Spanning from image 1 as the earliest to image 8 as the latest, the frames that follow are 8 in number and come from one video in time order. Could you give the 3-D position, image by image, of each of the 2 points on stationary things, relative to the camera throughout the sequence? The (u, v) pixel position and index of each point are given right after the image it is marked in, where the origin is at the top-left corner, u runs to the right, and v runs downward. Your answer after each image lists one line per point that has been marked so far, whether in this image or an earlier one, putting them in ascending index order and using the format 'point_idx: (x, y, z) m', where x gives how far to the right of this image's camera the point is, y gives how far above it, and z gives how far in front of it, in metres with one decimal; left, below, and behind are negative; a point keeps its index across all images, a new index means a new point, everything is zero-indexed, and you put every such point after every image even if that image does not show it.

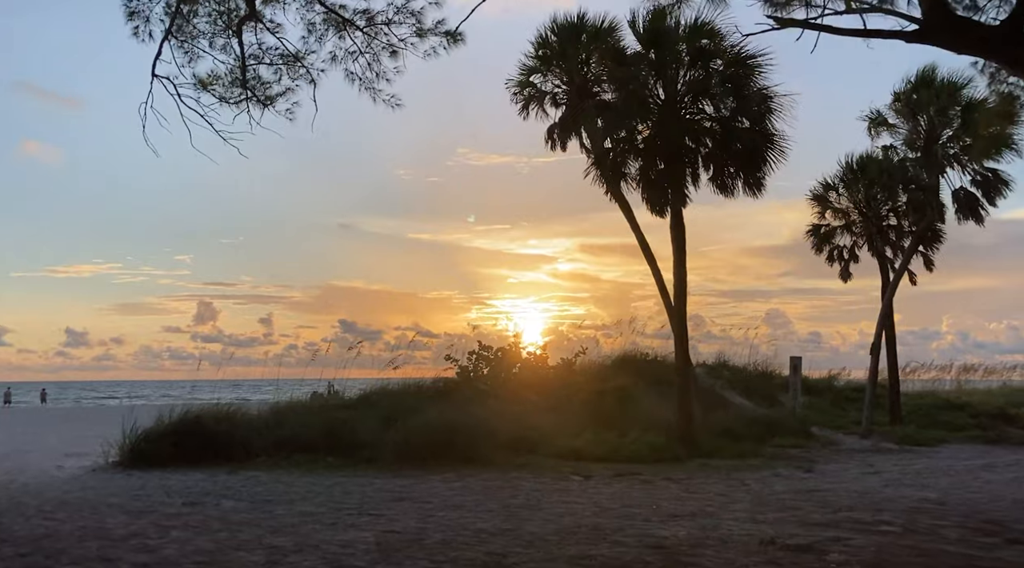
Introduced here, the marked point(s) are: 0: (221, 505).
0: (-3.1, -2.3, +8.2) m
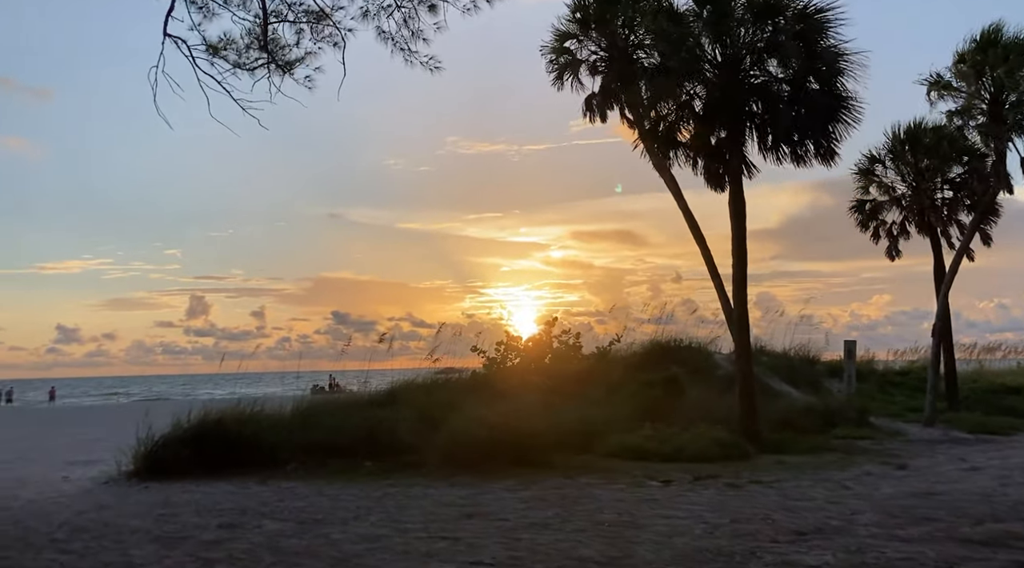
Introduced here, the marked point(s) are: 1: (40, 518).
0: (-2.2, -2.2, +7.0) m
1: (-4.6, -2.3, +7.7) m
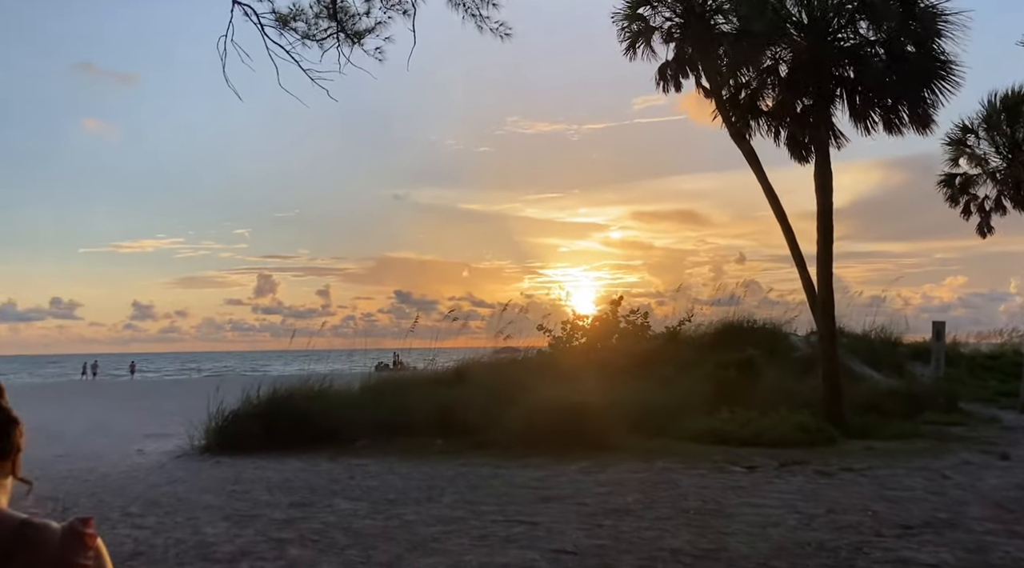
0: (-1.5, -1.9, +6.8) m
1: (-3.9, -2.0, +7.7) m
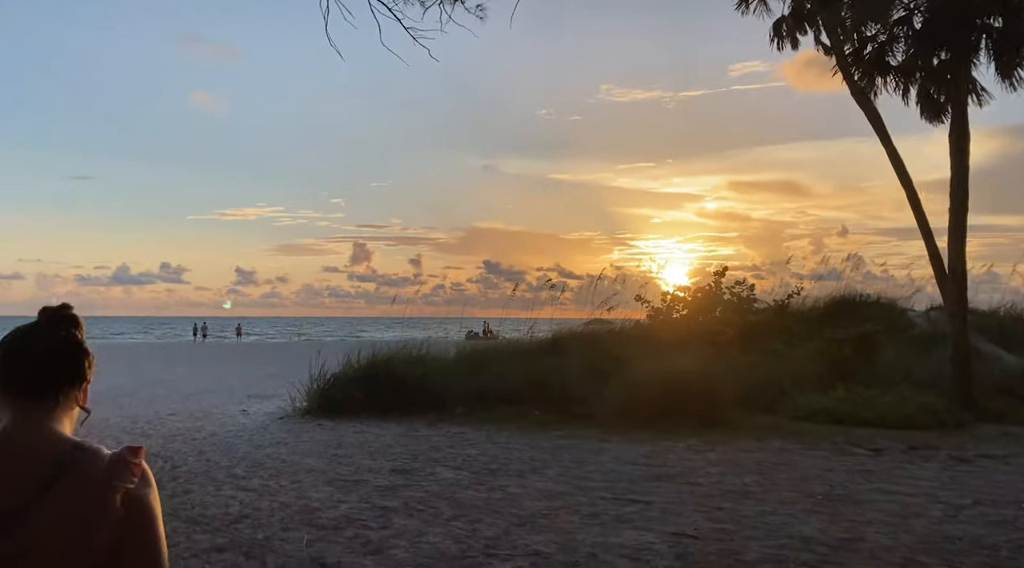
0: (-0.6, -1.6, +6.6) m
1: (-2.9, -1.7, +7.7) m
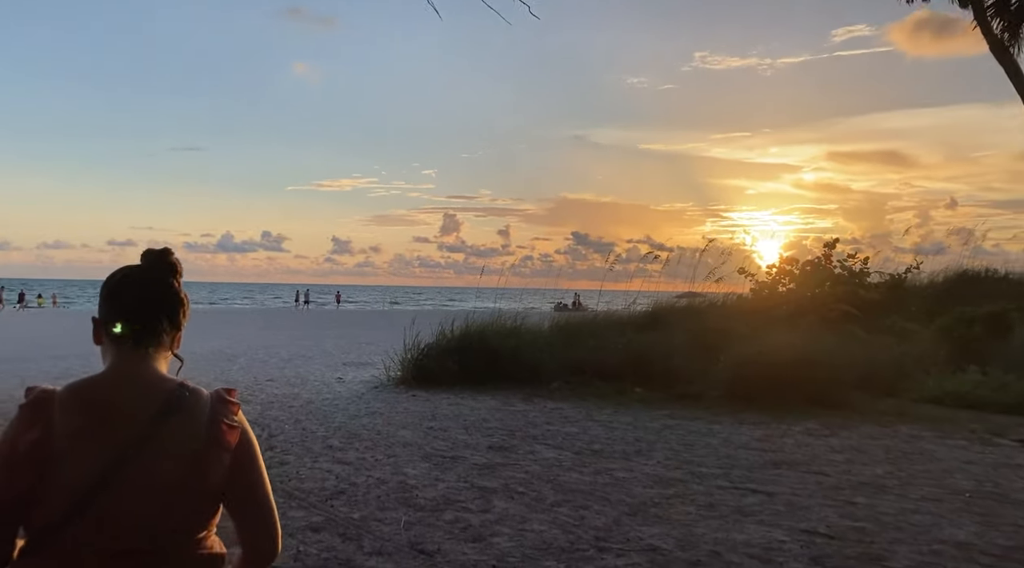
0: (+0.2, -1.4, +6.3) m
1: (-1.9, -1.3, +7.6) m
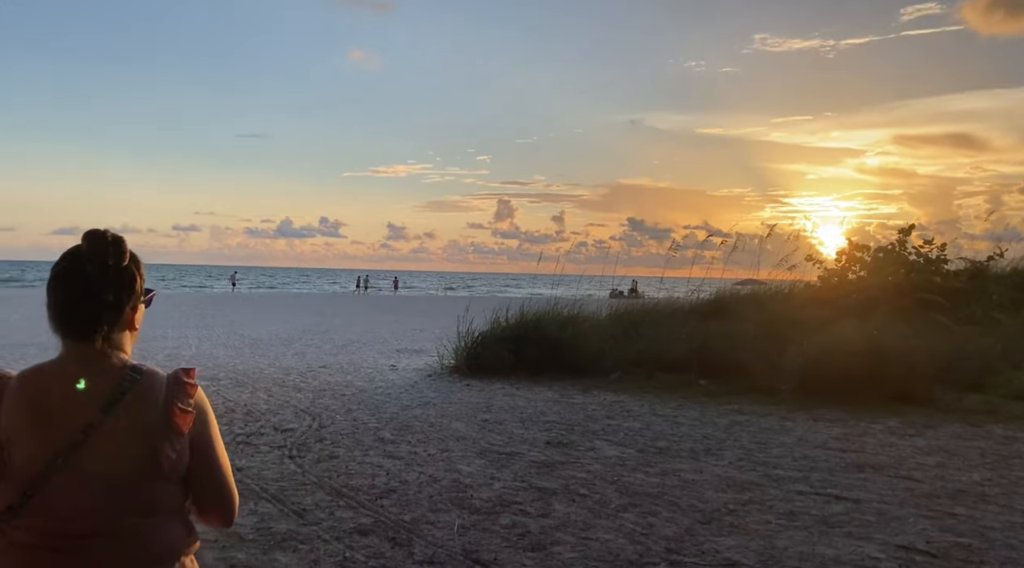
0: (+0.7, -1.3, +5.9) m
1: (-1.3, -1.2, +7.4) m
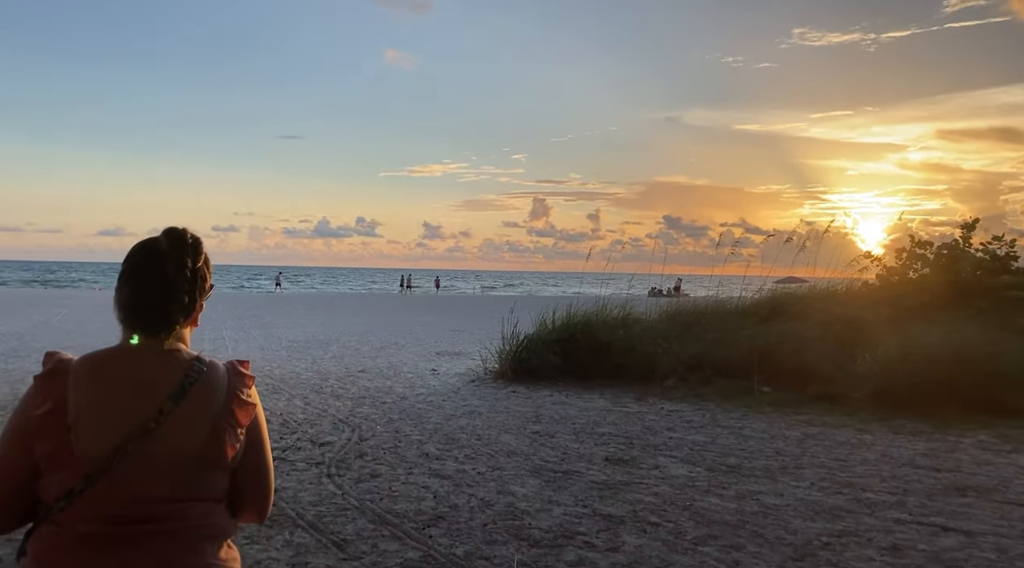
0: (+1.1, -1.3, +5.4) m
1: (-0.9, -1.2, +6.9) m
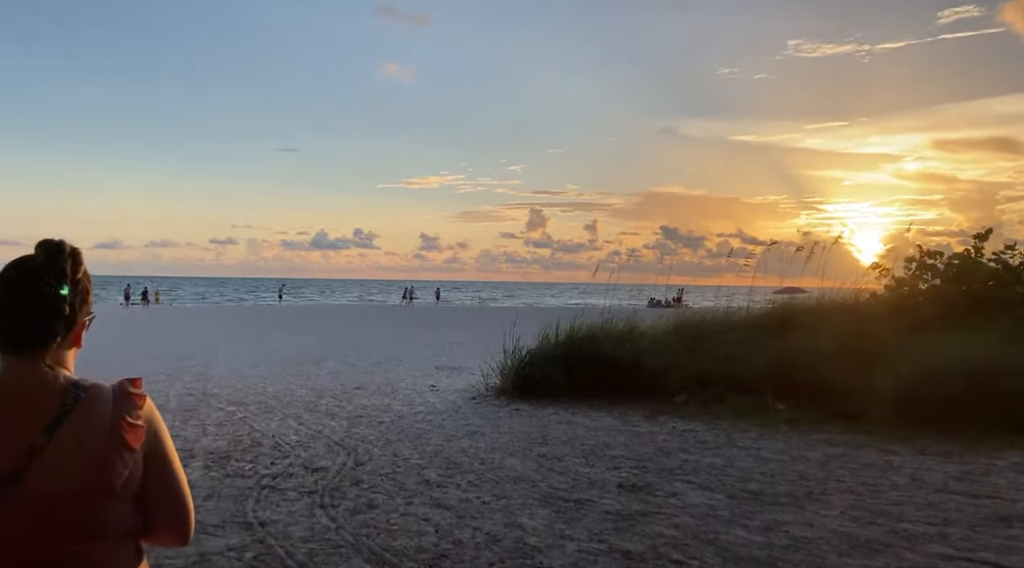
0: (+1.1, -1.4, +5.0) m
1: (-0.8, -1.3, +6.6) m
